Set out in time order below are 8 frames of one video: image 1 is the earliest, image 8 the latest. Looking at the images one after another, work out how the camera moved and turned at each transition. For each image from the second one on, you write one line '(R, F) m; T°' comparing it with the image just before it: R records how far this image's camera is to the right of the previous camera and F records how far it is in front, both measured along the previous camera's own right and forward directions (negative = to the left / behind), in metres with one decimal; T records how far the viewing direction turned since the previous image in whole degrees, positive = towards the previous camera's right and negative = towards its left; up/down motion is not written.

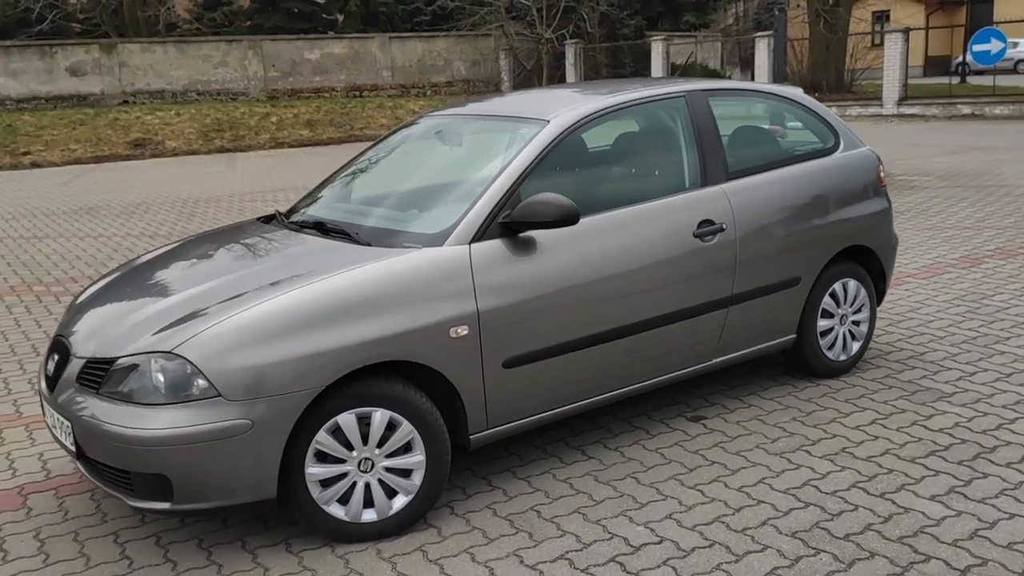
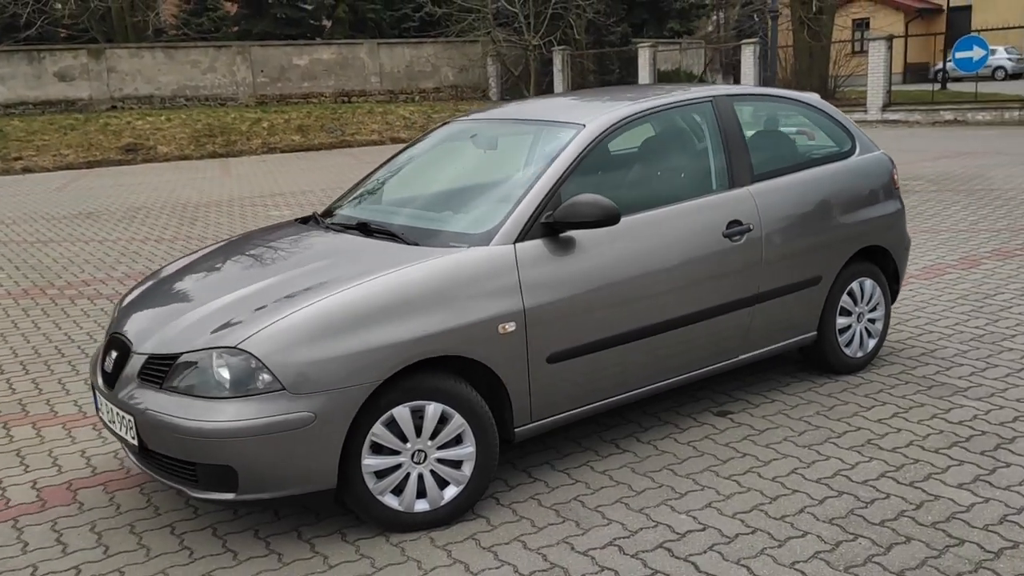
(-0.2, -0.1) m; +1°
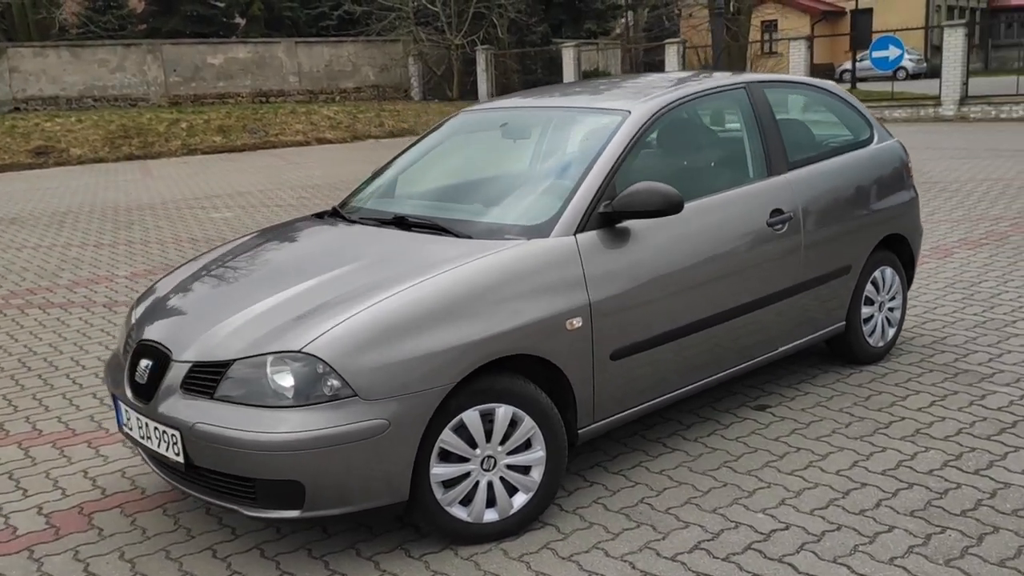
(-0.5, +0.2) m; +5°
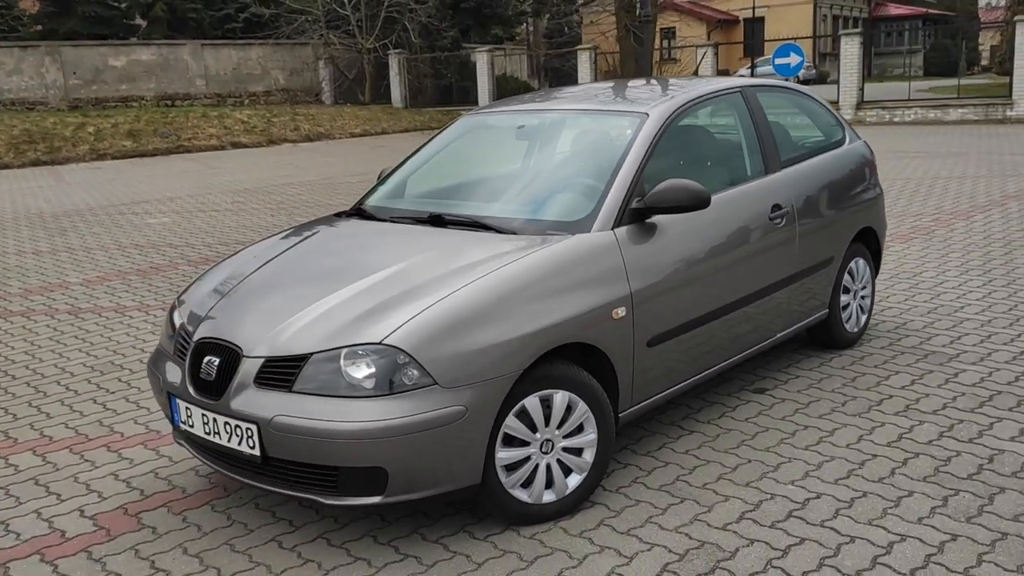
(-0.5, -0.1) m; +6°
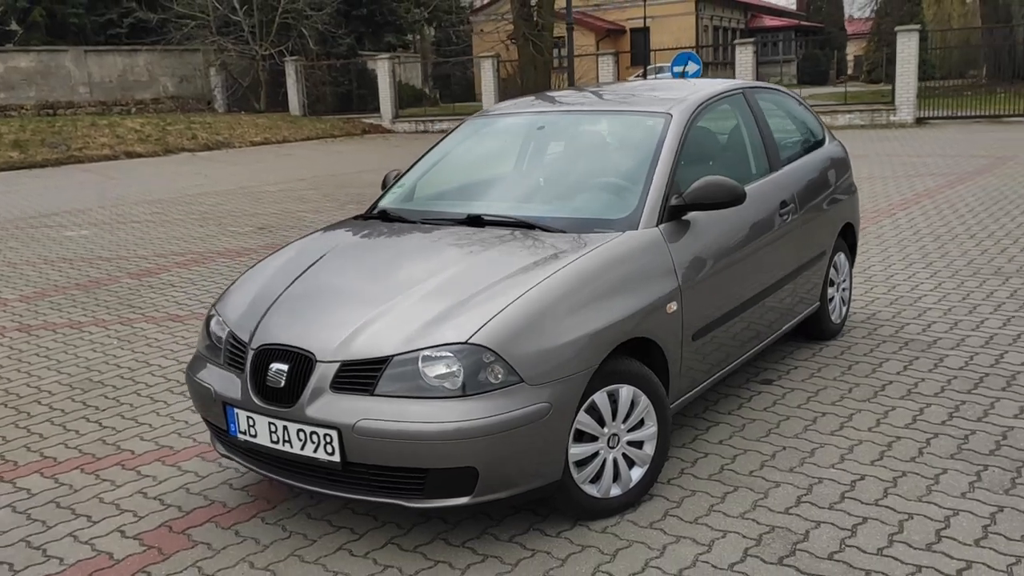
(-0.6, 0.0) m; +7°
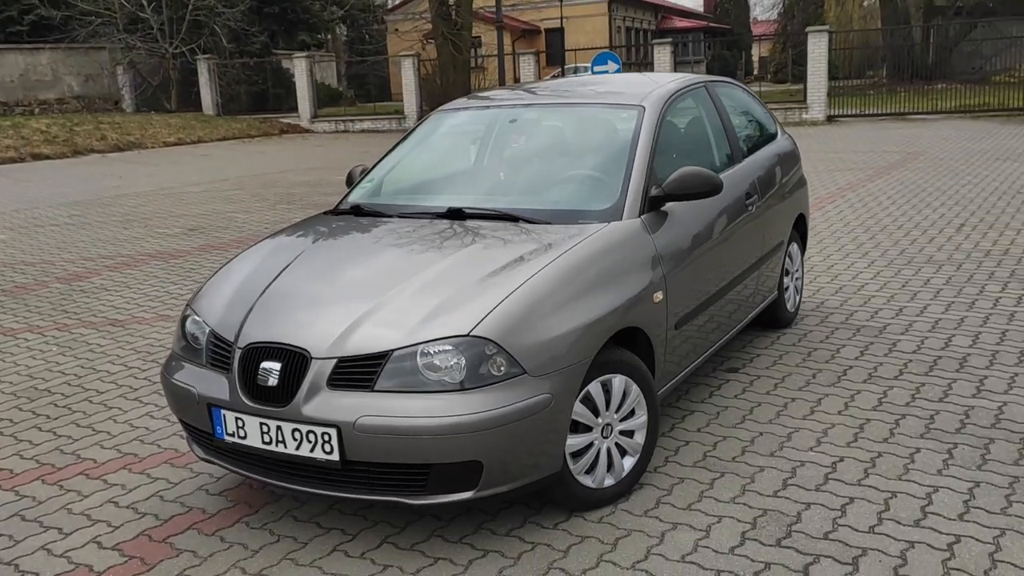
(-0.3, 0.0) m; +5°
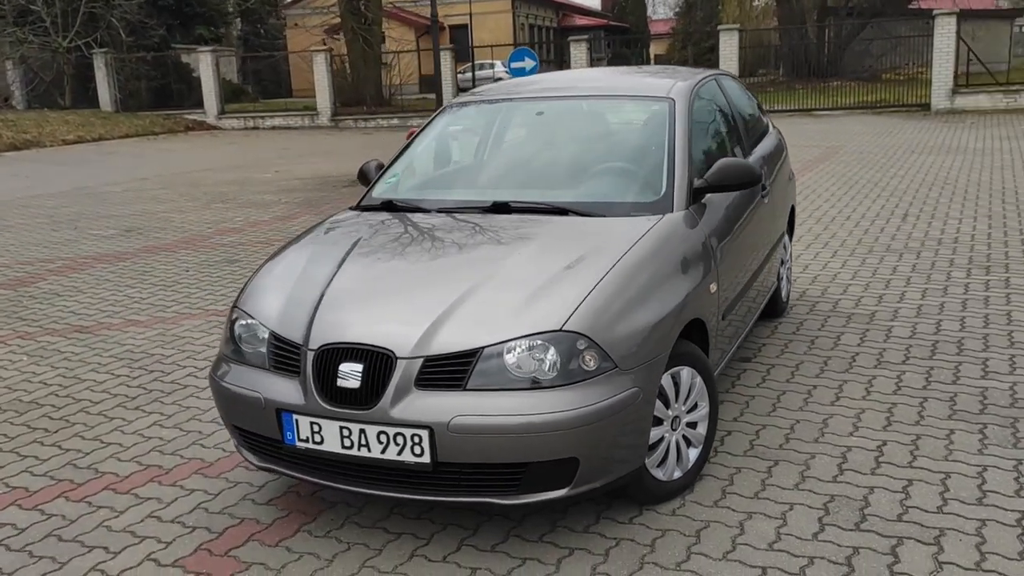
(-0.6, +0.1) m; +6°
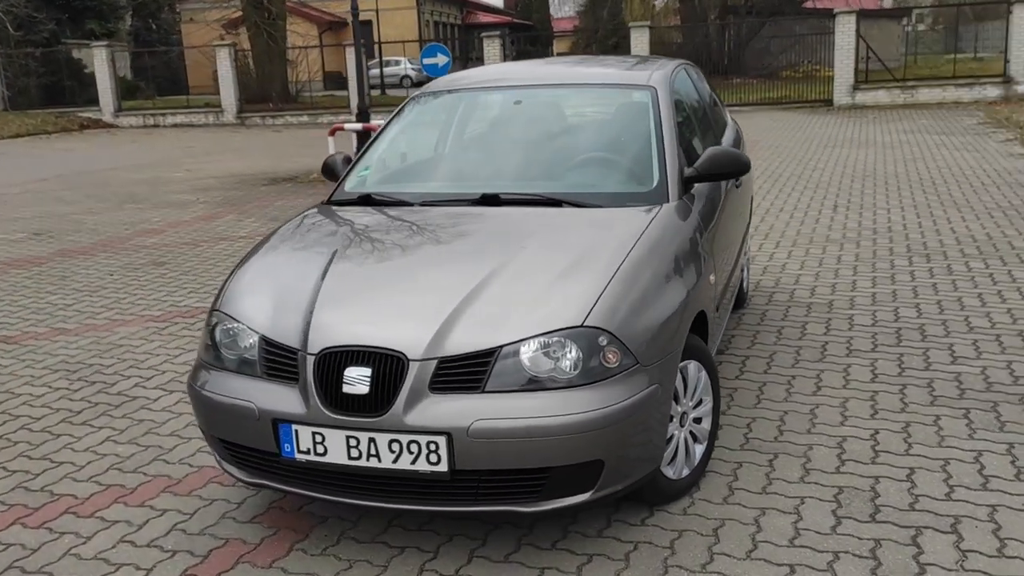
(-0.3, +0.2) m; +6°
